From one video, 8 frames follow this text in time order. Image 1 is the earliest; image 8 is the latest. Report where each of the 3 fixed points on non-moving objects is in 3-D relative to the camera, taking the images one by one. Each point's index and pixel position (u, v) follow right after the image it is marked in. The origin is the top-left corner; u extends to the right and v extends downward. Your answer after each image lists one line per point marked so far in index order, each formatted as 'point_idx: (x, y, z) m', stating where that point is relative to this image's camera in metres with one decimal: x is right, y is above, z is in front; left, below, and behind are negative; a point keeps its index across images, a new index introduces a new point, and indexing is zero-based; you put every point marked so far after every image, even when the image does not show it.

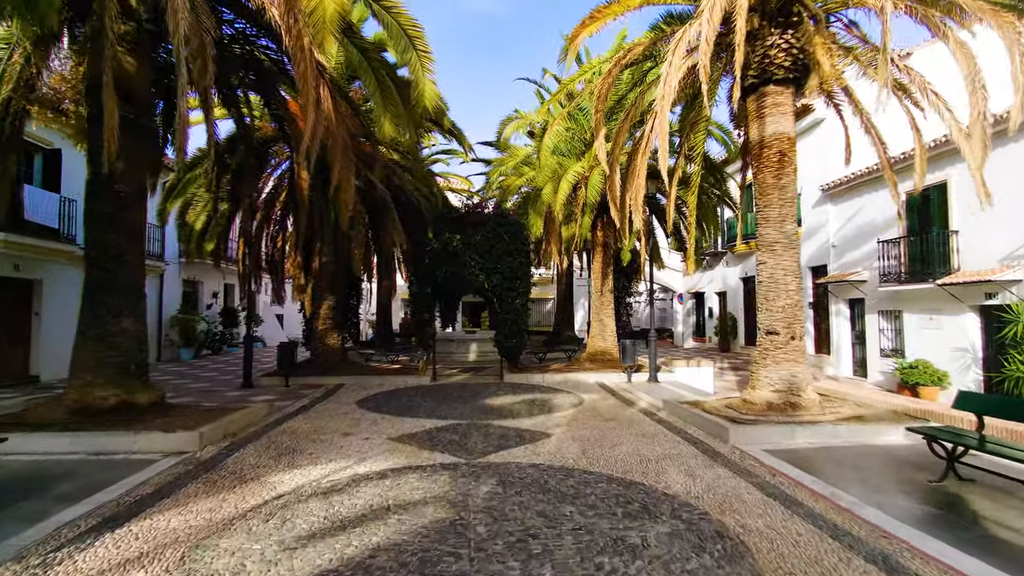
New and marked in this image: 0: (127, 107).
0: (-5.4, +2.5, +7.3) m
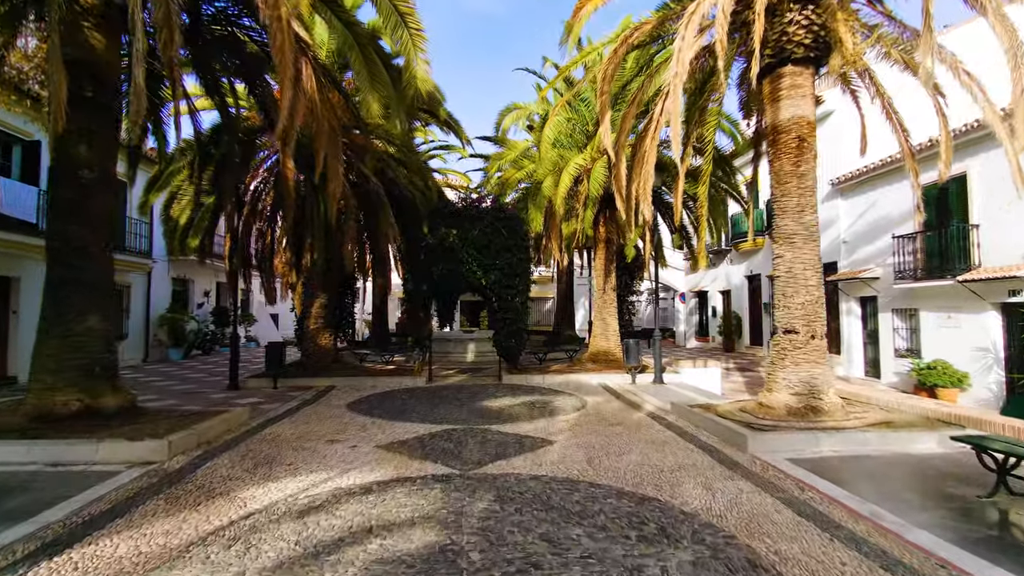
0: (-5.4, +2.6, +6.7) m
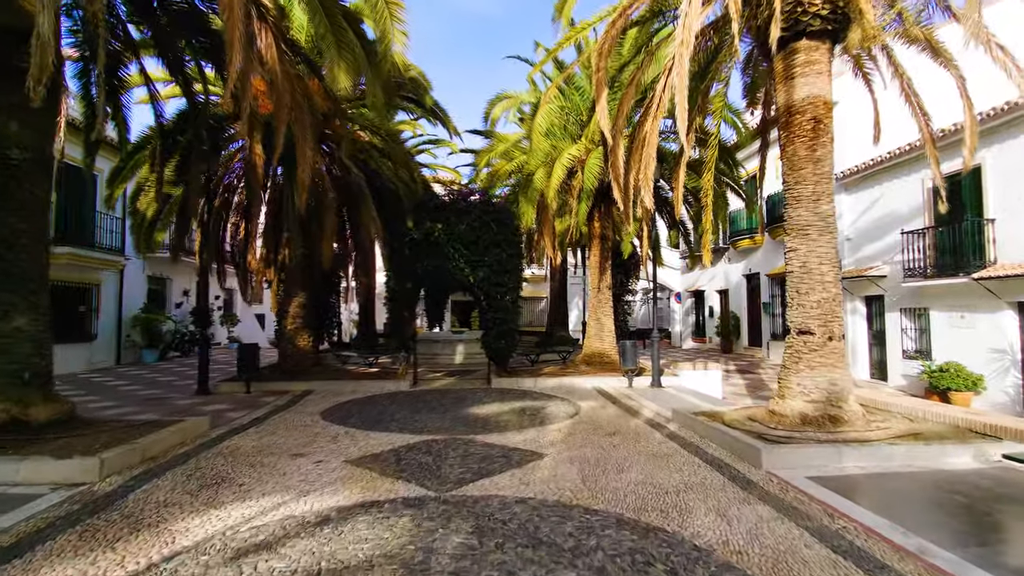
0: (-5.5, +2.6, +6.0) m
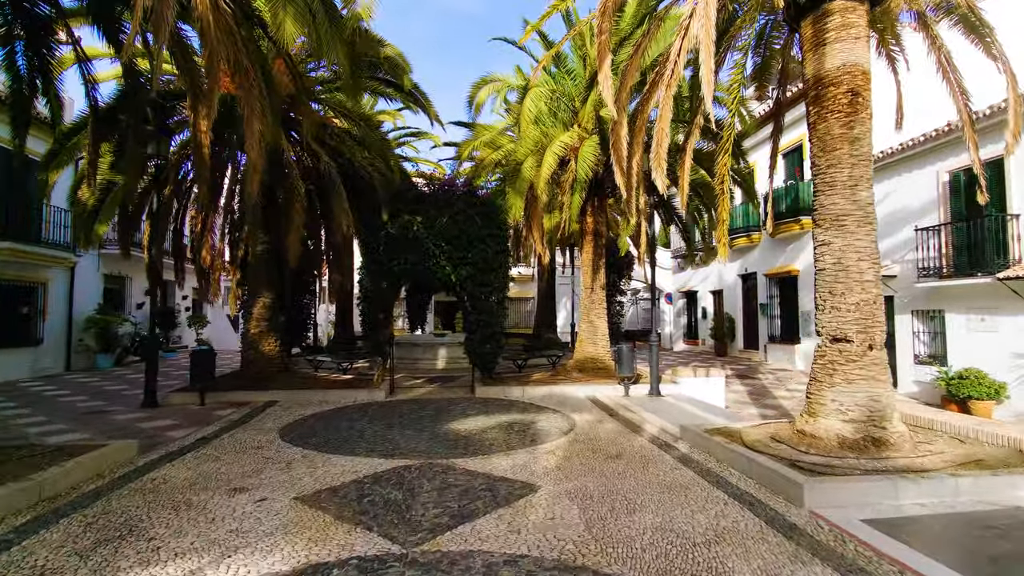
0: (-5.7, +2.7, +4.8) m
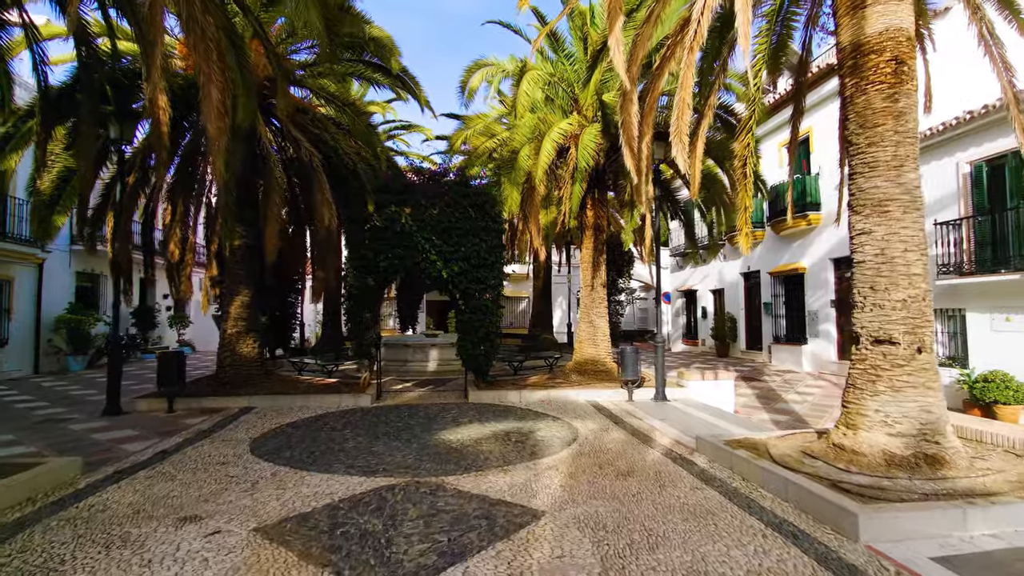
0: (-5.7, +2.7, +4.0) m
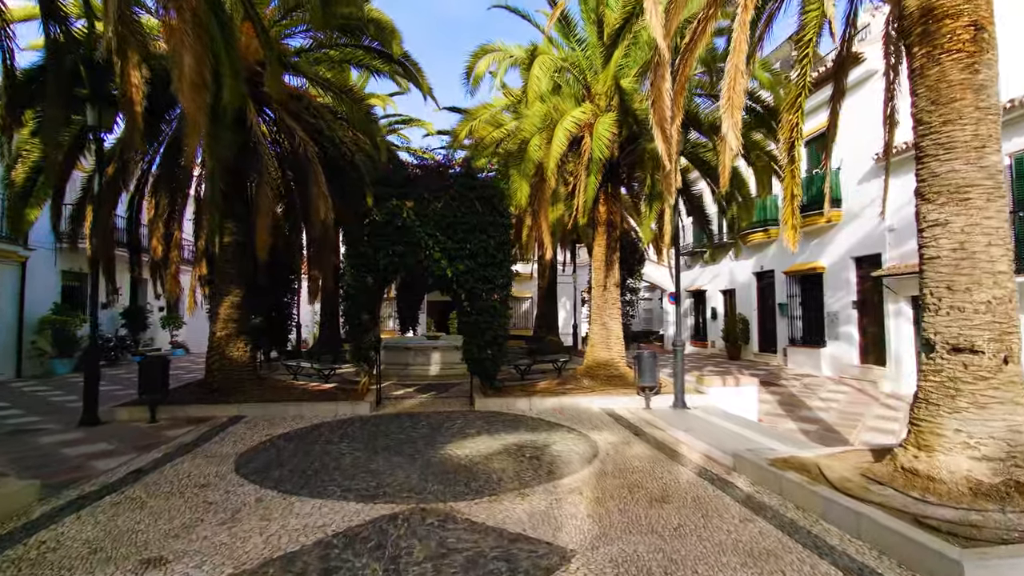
0: (-5.5, +2.7, +3.3) m
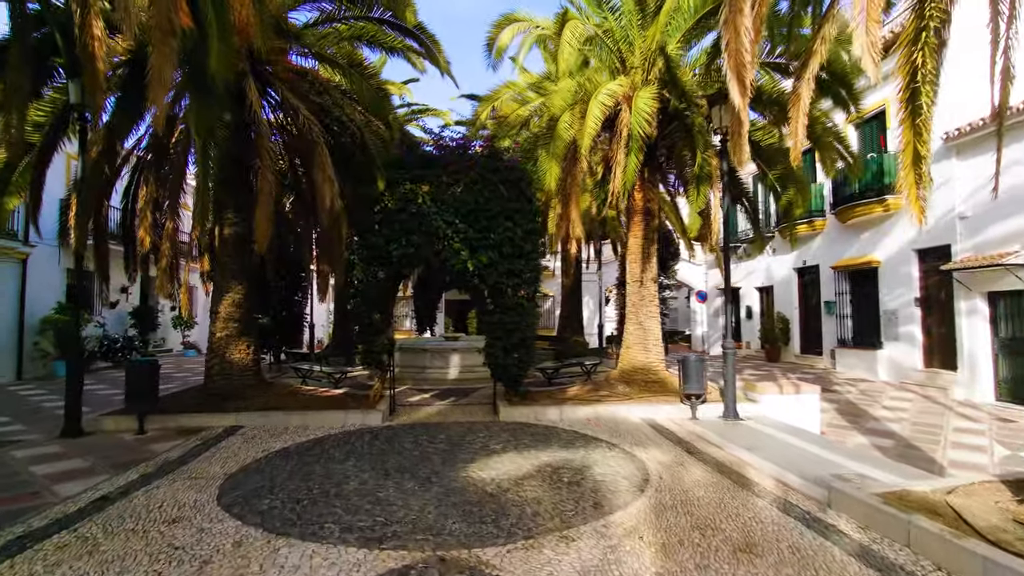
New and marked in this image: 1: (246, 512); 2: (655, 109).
0: (-5.2, +2.8, +2.5) m
1: (-2.3, -1.9, +4.4) m
2: (+2.2, +2.7, +8.2) m
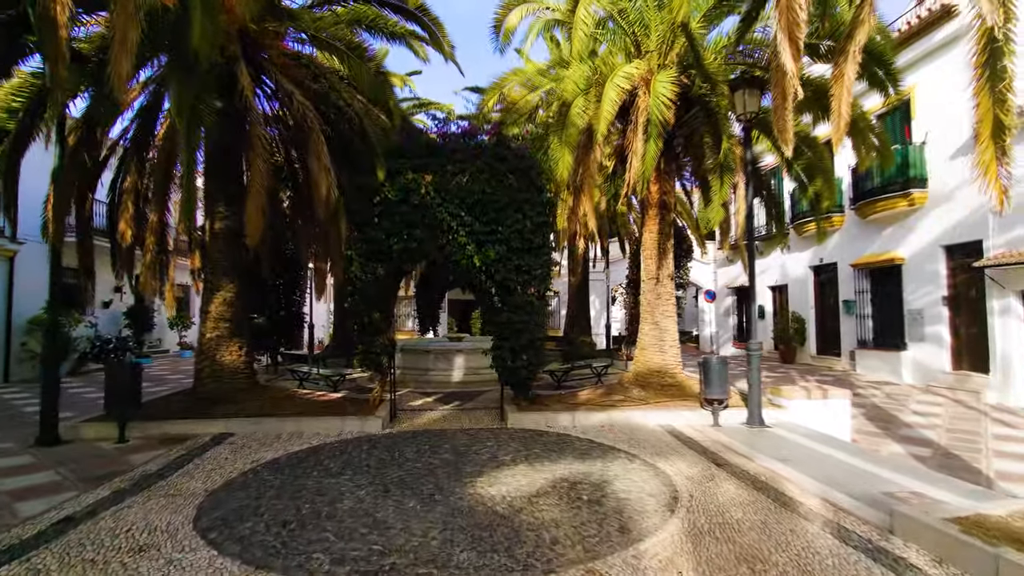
0: (-5.1, +2.8, +1.9) m
1: (-2.1, -1.9, +3.9) m
2: (+2.4, +2.8, +7.6) m
